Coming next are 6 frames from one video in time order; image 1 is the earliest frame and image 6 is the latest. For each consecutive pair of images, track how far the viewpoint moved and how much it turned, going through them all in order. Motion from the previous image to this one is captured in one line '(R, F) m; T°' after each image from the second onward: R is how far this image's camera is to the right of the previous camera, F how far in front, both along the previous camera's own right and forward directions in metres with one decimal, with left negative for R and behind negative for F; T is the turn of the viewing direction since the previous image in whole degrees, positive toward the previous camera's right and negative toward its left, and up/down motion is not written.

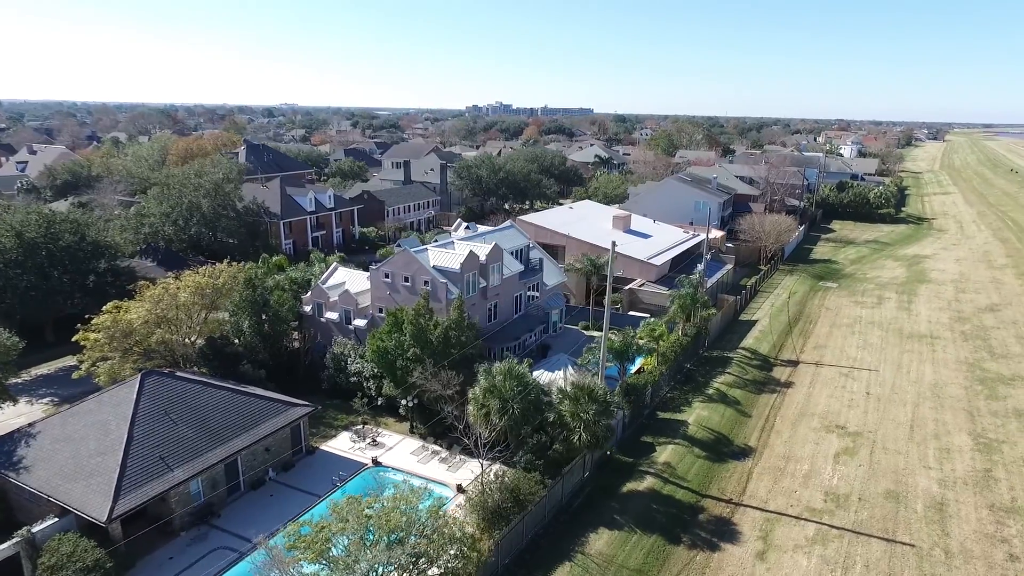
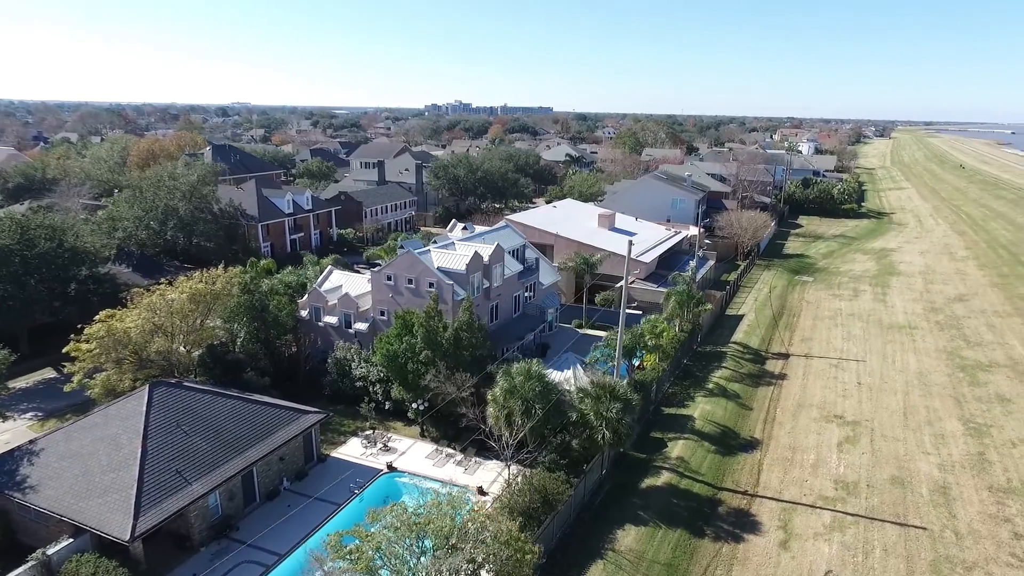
(-2.0, +0.1) m; +3°
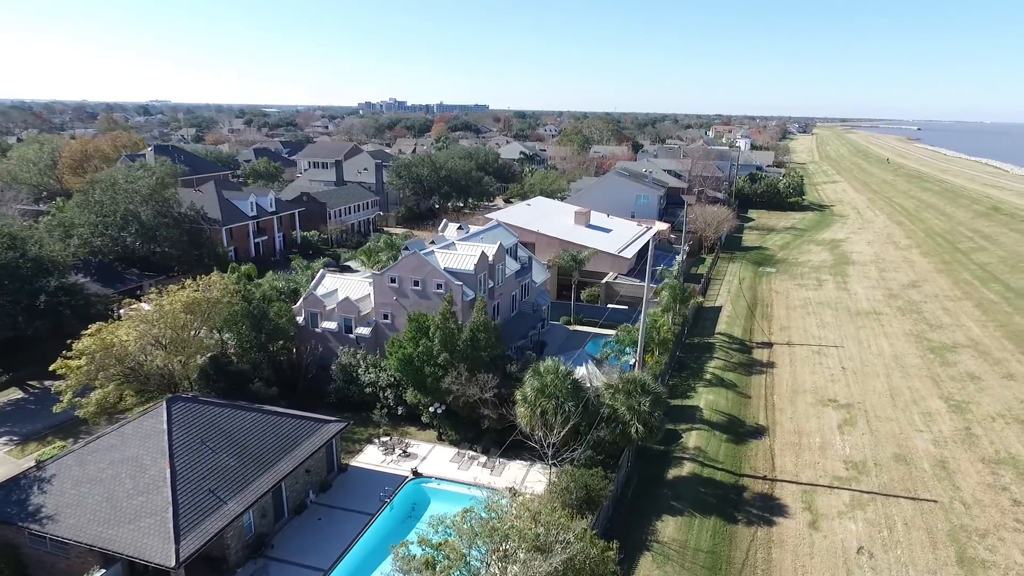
(-3.1, +0.2) m; +5°
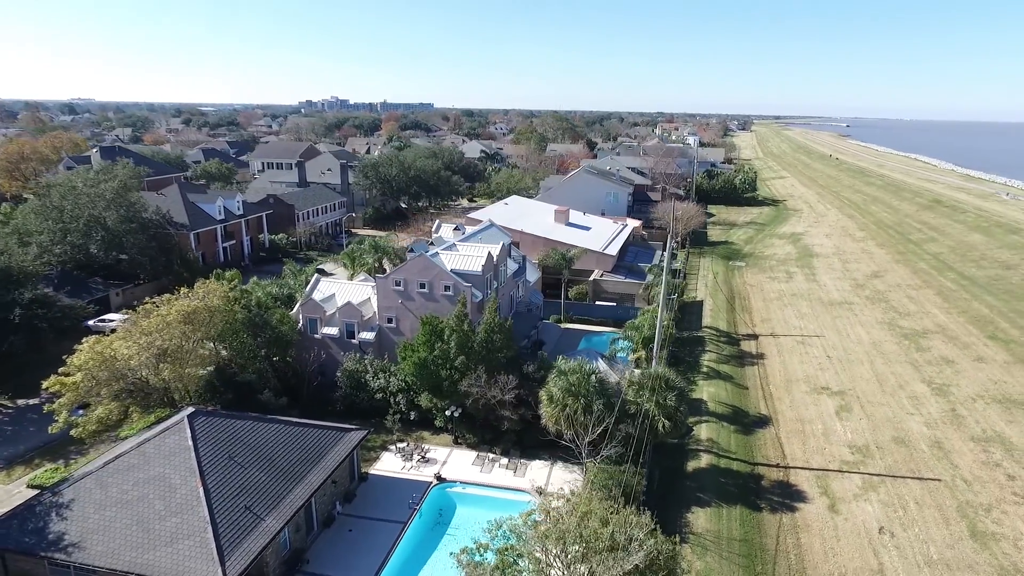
(-2.6, +0.2) m; +5°
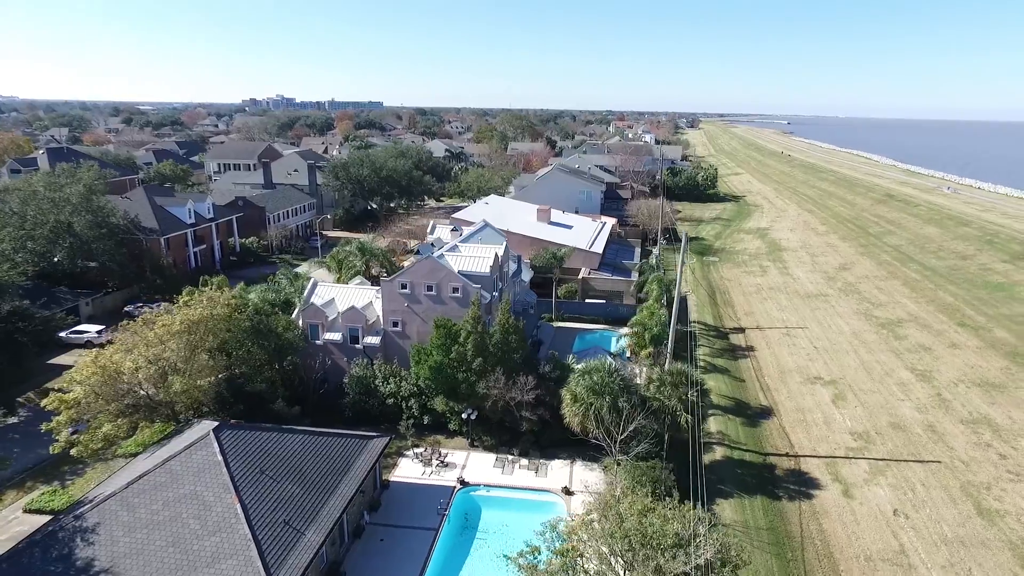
(-2.4, +0.1) m; +4°
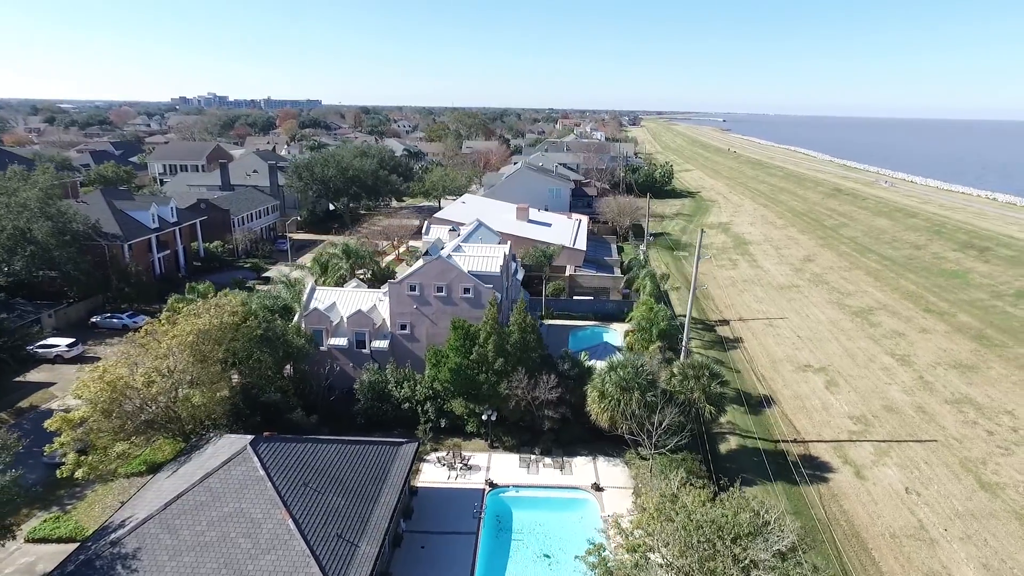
(-2.8, +0.2) m; +5°
